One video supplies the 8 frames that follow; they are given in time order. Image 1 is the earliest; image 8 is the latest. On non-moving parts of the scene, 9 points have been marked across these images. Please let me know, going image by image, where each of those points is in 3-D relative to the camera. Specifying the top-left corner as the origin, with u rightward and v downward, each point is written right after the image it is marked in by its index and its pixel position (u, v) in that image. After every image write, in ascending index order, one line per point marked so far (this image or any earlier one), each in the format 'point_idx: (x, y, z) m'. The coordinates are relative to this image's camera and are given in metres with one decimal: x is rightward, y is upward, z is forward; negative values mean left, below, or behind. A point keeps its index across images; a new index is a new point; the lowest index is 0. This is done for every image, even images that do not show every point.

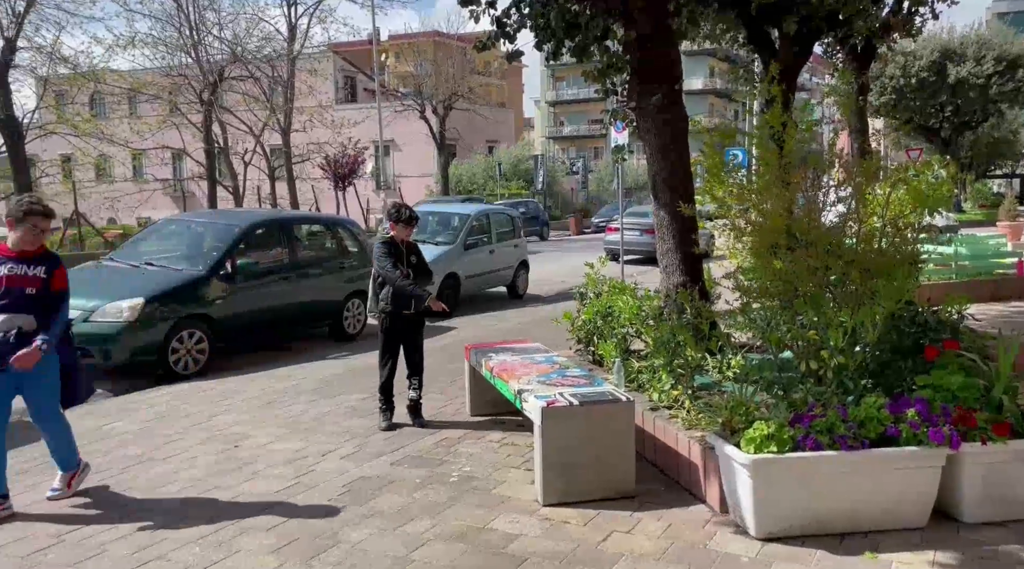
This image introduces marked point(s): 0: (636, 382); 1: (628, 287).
0: (+0.8, -0.7, +6.2) m
1: (+0.9, 0.0, +7.3) m
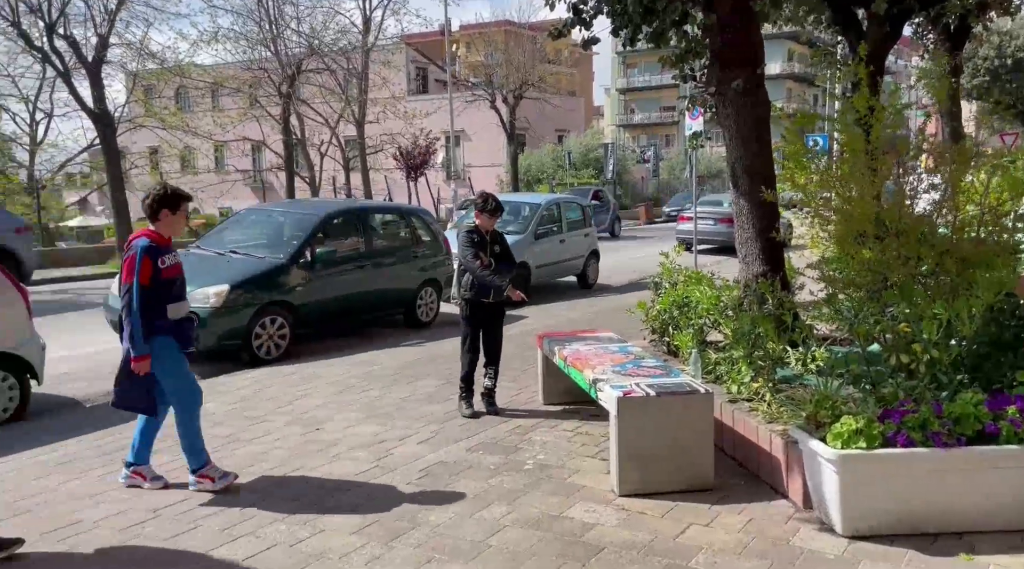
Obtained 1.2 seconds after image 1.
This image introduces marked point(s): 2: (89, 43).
0: (+1.4, -0.6, +6.1) m
1: (+1.5, +0.1, +7.2) m
2: (-7.9, +4.5, +17.2) m
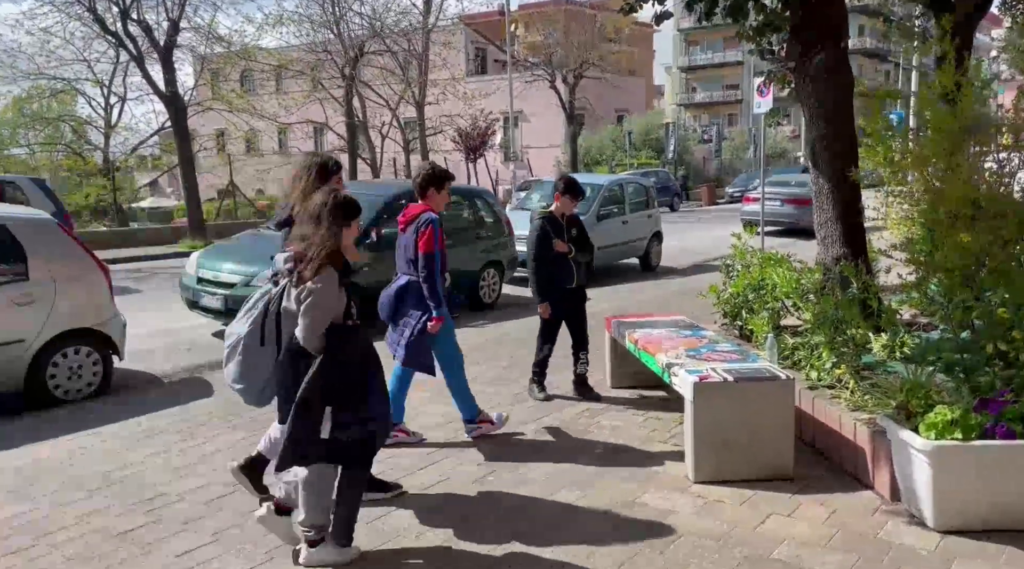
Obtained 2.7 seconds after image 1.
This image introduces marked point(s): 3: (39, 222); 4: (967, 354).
0: (+1.8, -0.5, +5.9) m
1: (+2.1, +0.2, +7.0) m
2: (-6.7, +4.9, +17.4) m
3: (-3.4, +0.4, +6.5) m
4: (+2.4, -0.4, +4.8) m
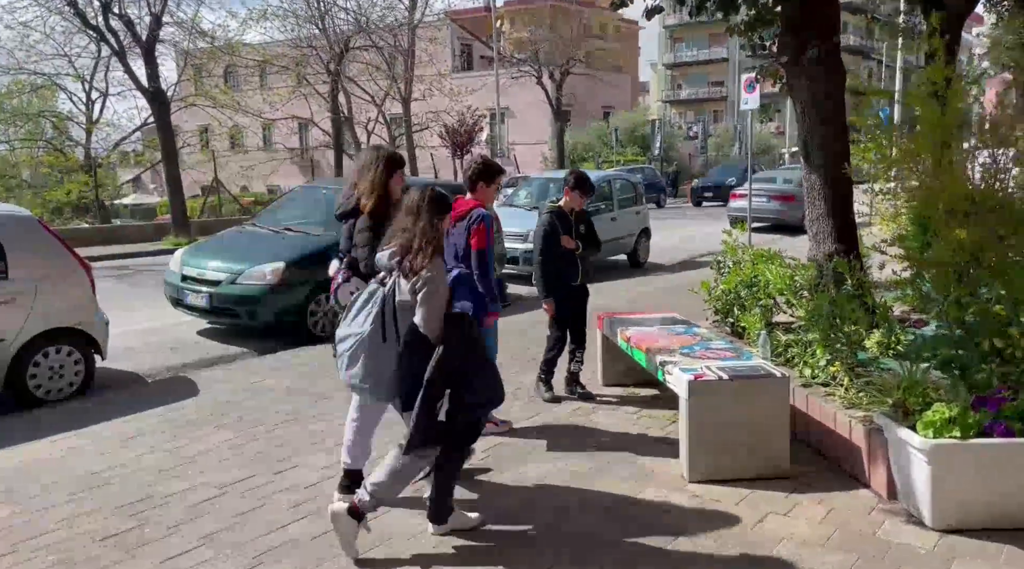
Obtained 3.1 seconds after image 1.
0: (+1.8, -0.5, +5.8) m
1: (+2.0, +0.2, +6.9) m
2: (-7.0, +5.0, +17.2) m
3: (-3.4, +0.5, +6.3) m
4: (+2.3, -0.3, +4.7) m
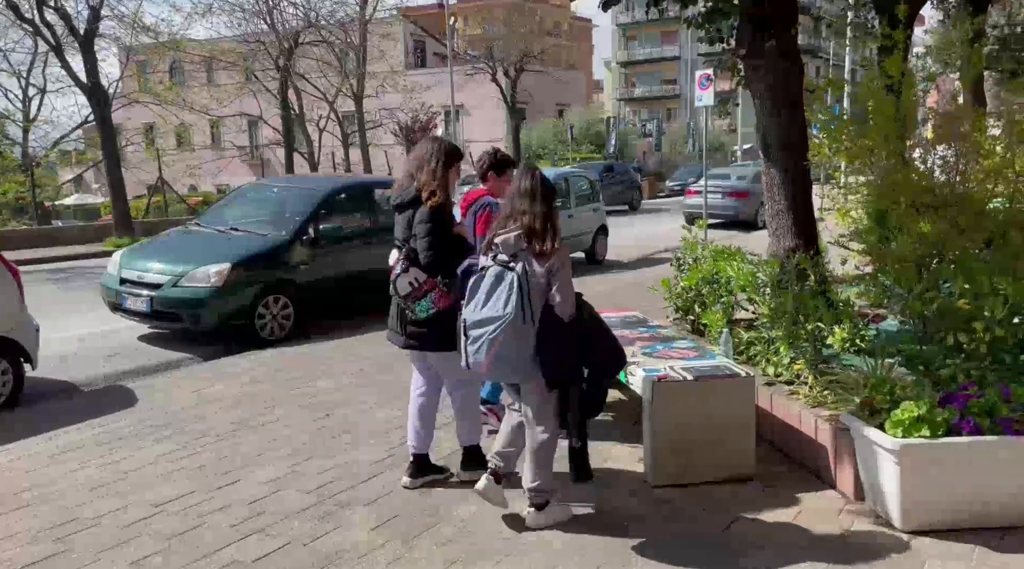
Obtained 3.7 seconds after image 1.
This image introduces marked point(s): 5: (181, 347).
0: (+1.5, -0.4, +5.7) m
1: (+1.6, +0.2, +6.8) m
2: (-7.8, +4.9, +16.6) m
3: (-3.7, +0.4, +6.0) m
4: (+2.1, -0.3, +4.6) m
5: (-3.0, -0.6, +8.1) m
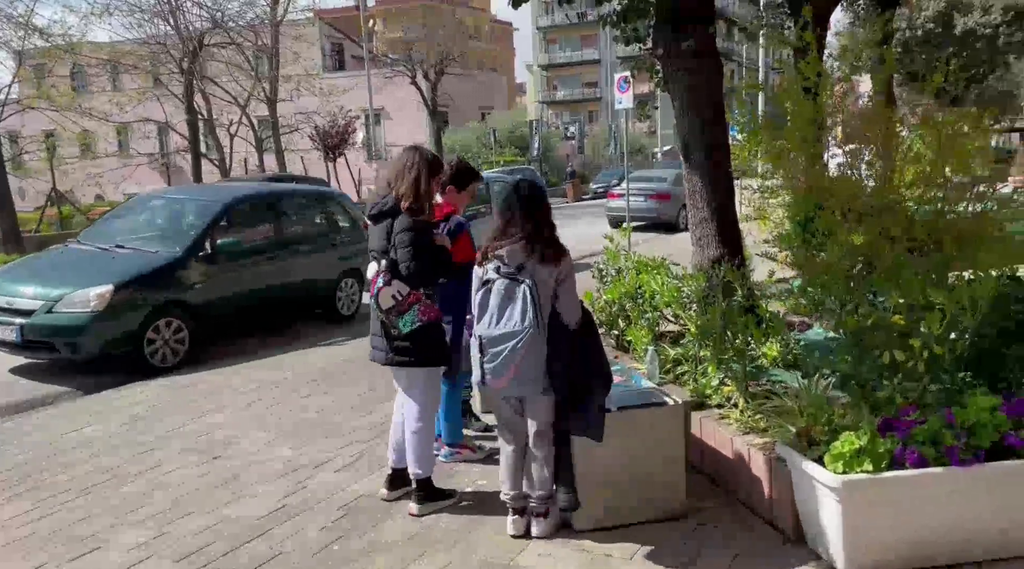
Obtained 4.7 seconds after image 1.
0: (+1.0, -0.5, +5.4) m
1: (+1.0, +0.2, +6.5) m
2: (-9.3, +4.6, +15.5) m
3: (-4.3, +0.2, +5.2) m
4: (+1.7, -0.4, +4.3) m
5: (-3.7, -0.8, +7.4) m
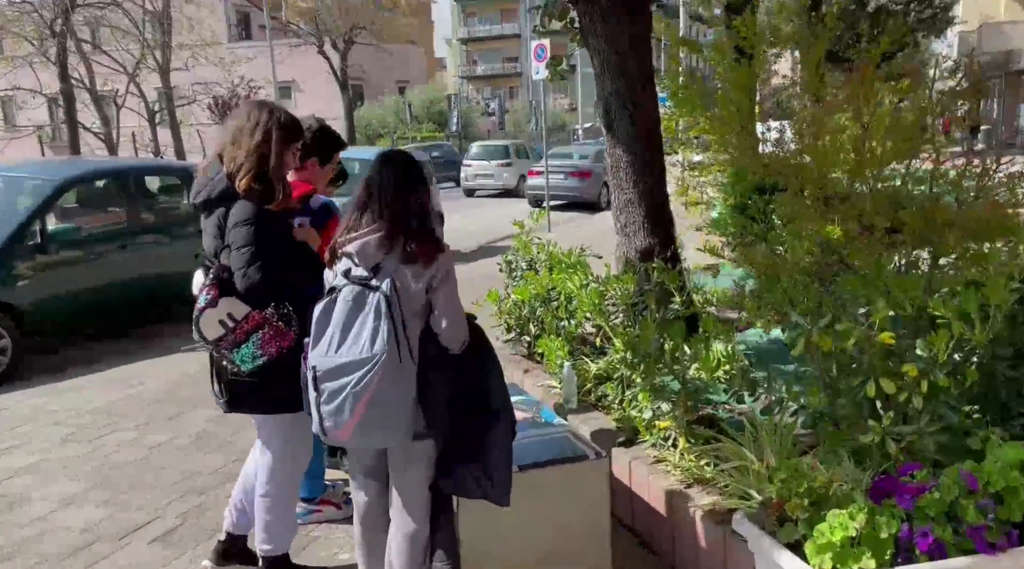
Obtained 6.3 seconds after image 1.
0: (+0.4, -0.5, +4.3) m
1: (+0.4, +0.2, +5.4) m
2: (-10.7, +4.7, +13.4) m
3: (-4.8, +0.2, +3.6) m
4: (+1.2, -0.4, +3.3) m
5: (-4.4, -0.8, +5.9) m
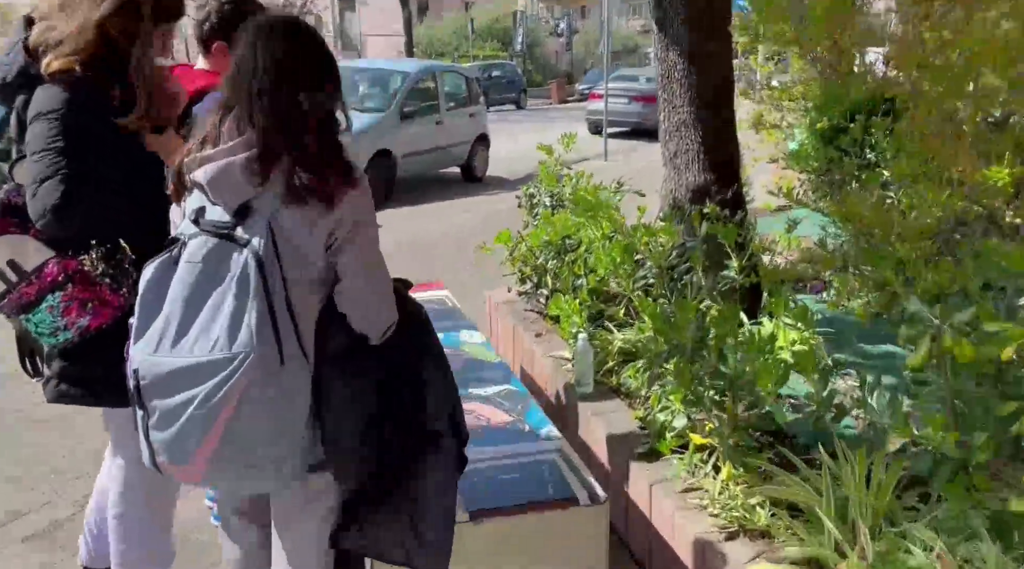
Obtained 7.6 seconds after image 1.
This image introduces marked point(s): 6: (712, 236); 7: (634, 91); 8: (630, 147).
0: (+0.4, -0.4, +3.2) m
1: (+0.4, +0.4, +4.2) m
2: (-9.8, +6.1, +12.6) m
3: (-4.8, +0.5, +2.8) m
4: (+1.1, -0.4, +2.1) m
5: (-4.3, -0.2, +5.2) m
6: (+0.7, +0.2, +3.3) m
7: (+2.3, +3.6, +17.1) m
8: (+2.1, +2.4, +16.0) m
